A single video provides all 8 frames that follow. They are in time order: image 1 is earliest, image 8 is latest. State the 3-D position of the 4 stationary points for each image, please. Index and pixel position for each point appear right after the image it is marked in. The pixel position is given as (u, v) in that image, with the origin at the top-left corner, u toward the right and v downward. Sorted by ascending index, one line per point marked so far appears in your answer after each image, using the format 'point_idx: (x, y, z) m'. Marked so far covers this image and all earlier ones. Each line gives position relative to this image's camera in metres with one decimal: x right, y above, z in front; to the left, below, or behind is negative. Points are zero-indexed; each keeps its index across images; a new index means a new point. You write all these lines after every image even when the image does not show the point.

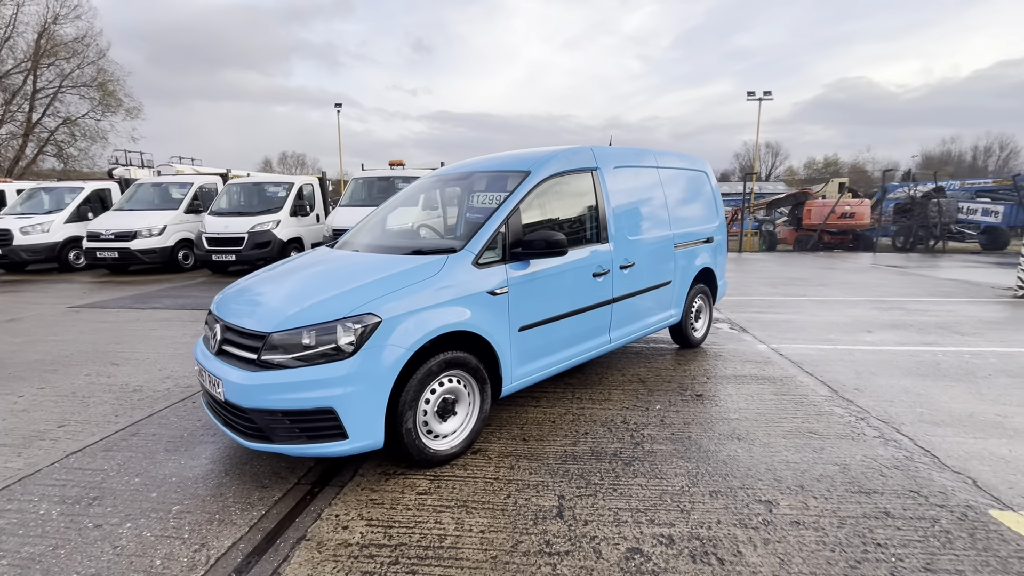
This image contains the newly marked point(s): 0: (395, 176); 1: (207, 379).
0: (-2.9, +2.7, +11.9) m
1: (-1.8, -0.5, +2.9) m
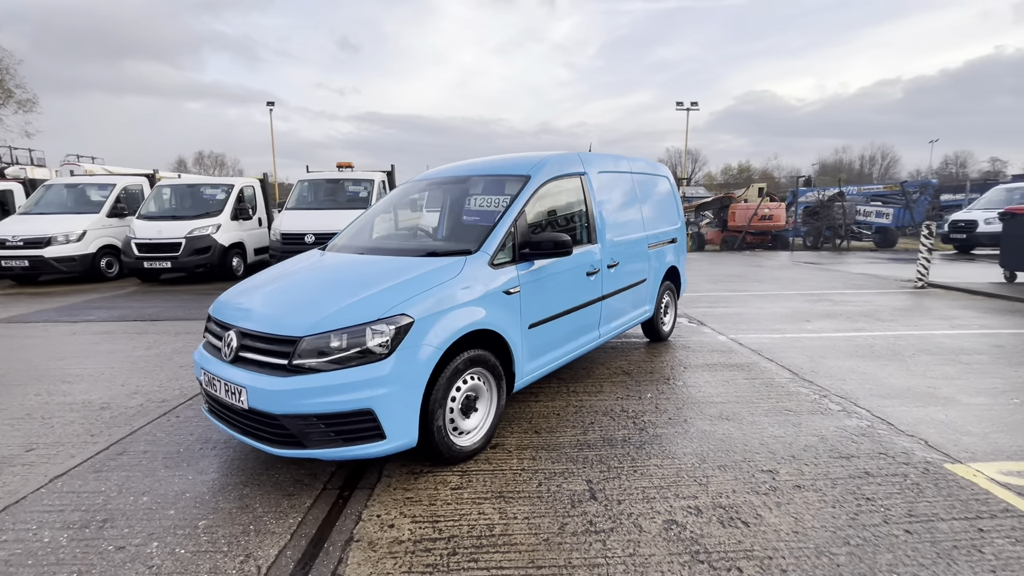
0: (-4.0, +2.6, +11.5) m
1: (-1.6, -0.6, +2.8) m
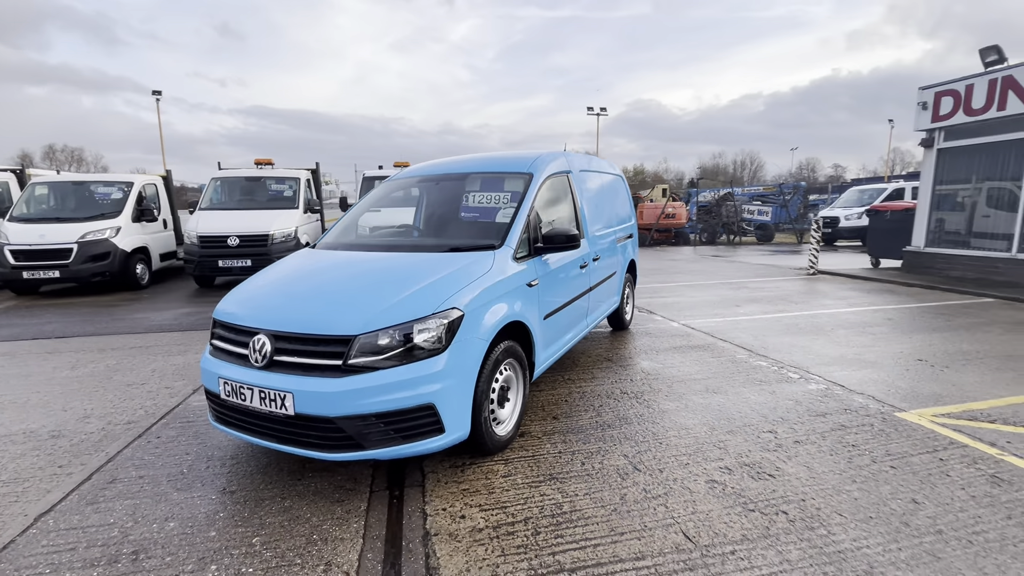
0: (-5.5, +2.5, +10.7) m
1: (-1.4, -0.6, +2.6) m
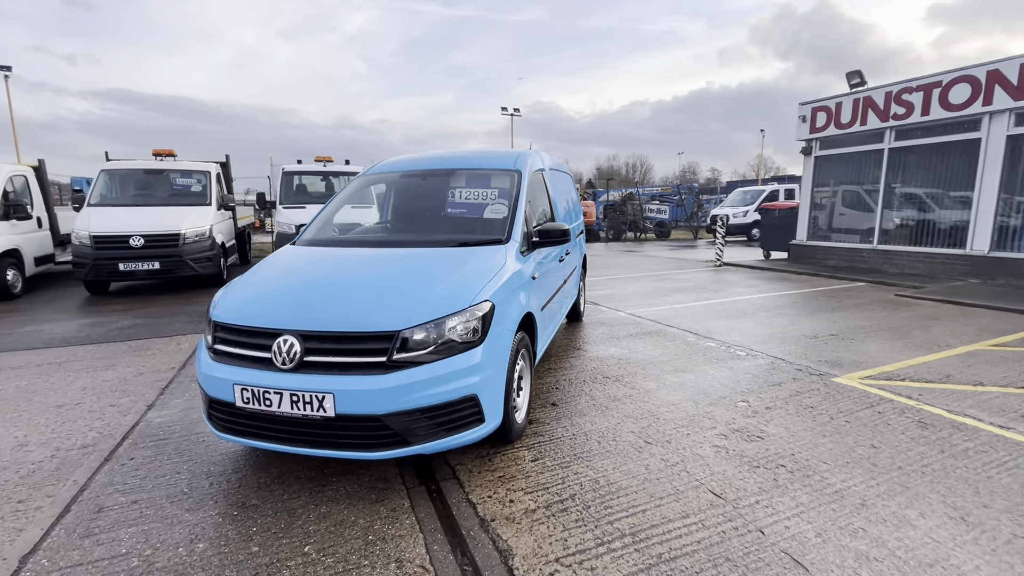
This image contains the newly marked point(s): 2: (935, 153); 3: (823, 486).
0: (-6.8, +2.4, +9.6) m
1: (-1.1, -0.6, +2.4) m
2: (+8.1, +2.6, +9.3) m
3: (+1.7, -1.1, +2.6) m
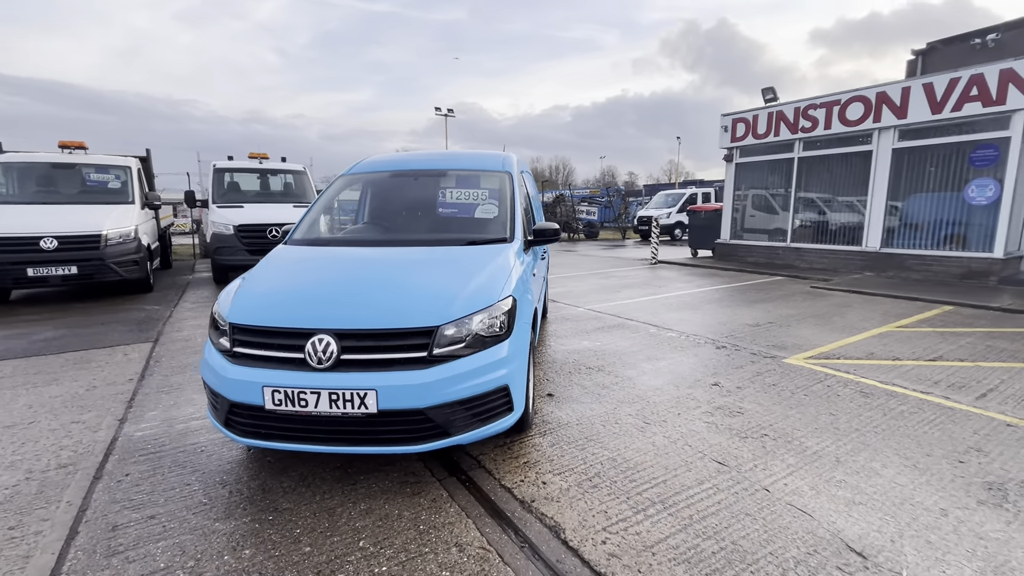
0: (-7.7, +2.2, +8.7) m
1: (-0.9, -0.6, +2.4) m
2: (+7.1, +2.7, +10.6) m
3: (+1.8, -1.0, +3.0) m
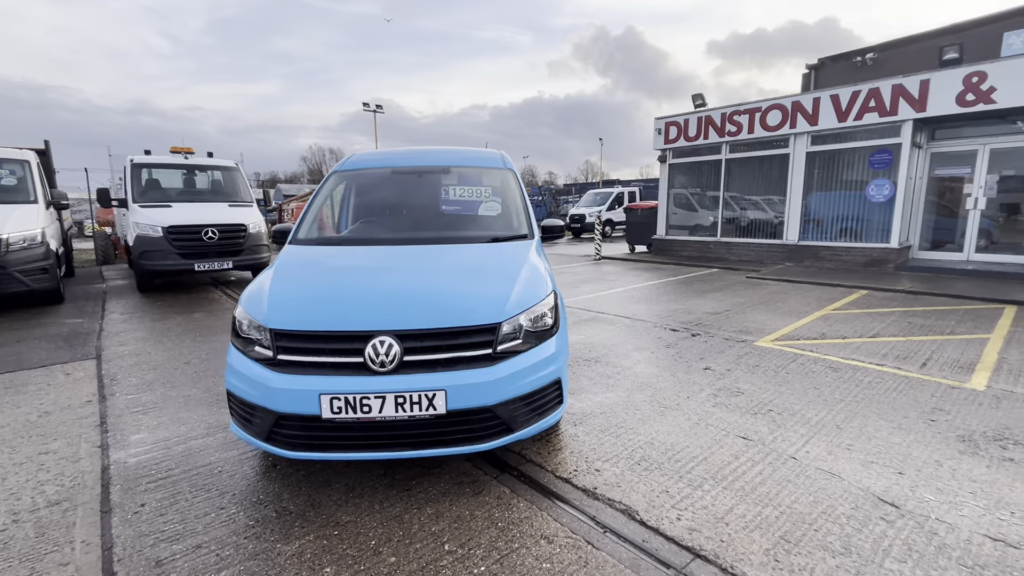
0: (-8.4, +2.0, +7.4) m
1: (-0.6, -0.6, +2.3) m
2: (+5.9, +3.0, +11.7) m
3: (+2.1, -0.9, +3.4) m
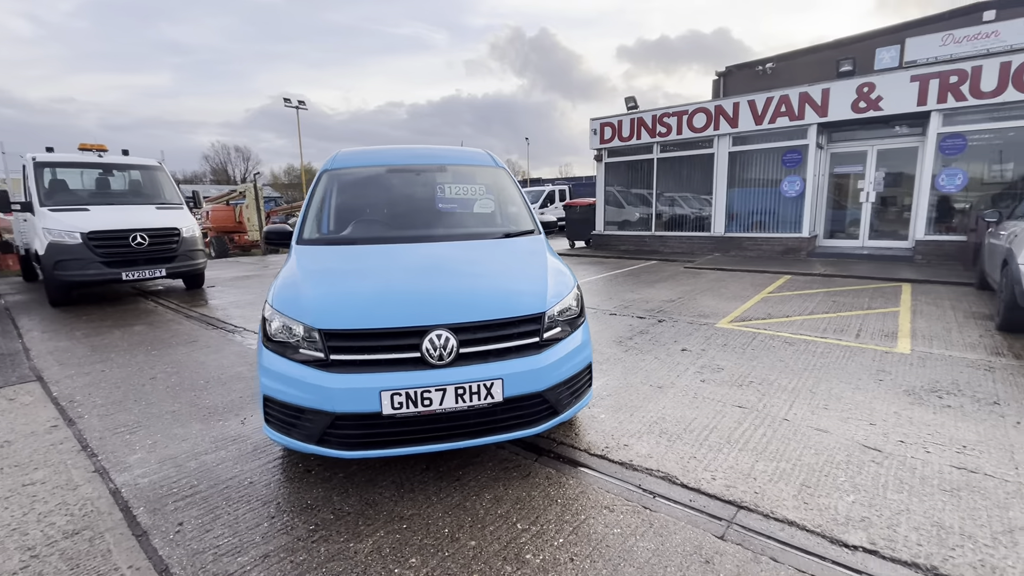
0: (-8.9, +1.7, +6.2) m
1: (-0.3, -0.5, +2.4) m
2: (+4.5, +3.2, +12.6) m
3: (+2.1, -0.8, +3.8) m
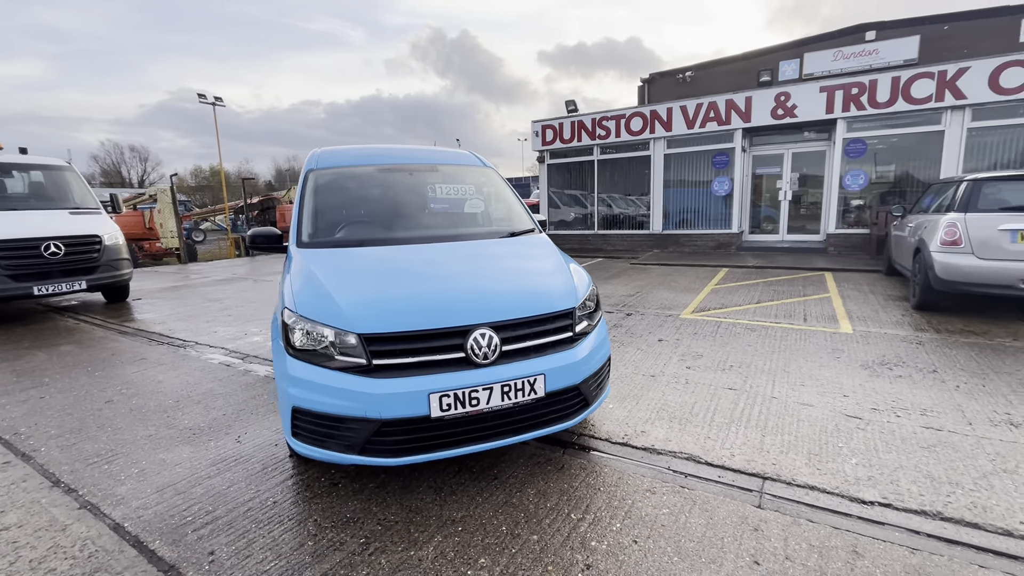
0: (-9.2, +1.4, +4.8) m
1: (-0.1, -0.5, +2.4) m
2: (+3.0, +3.3, +13.2) m
3: (+2.1, -0.7, +4.2) m
